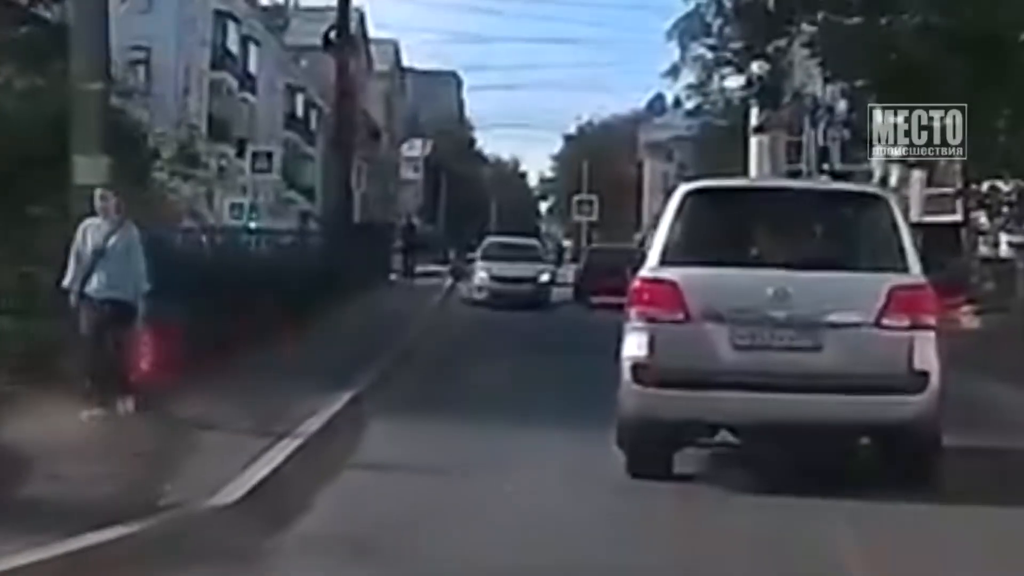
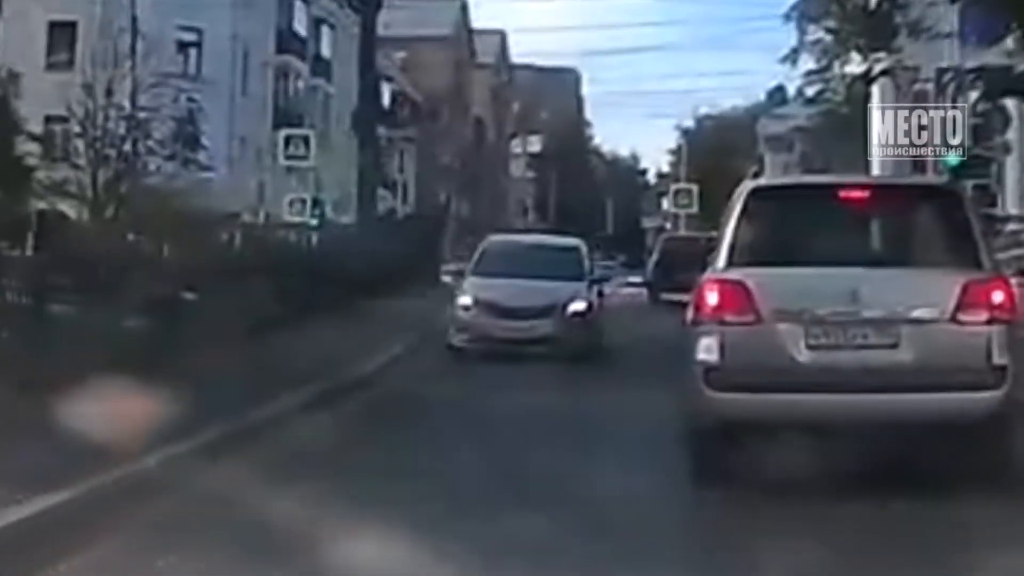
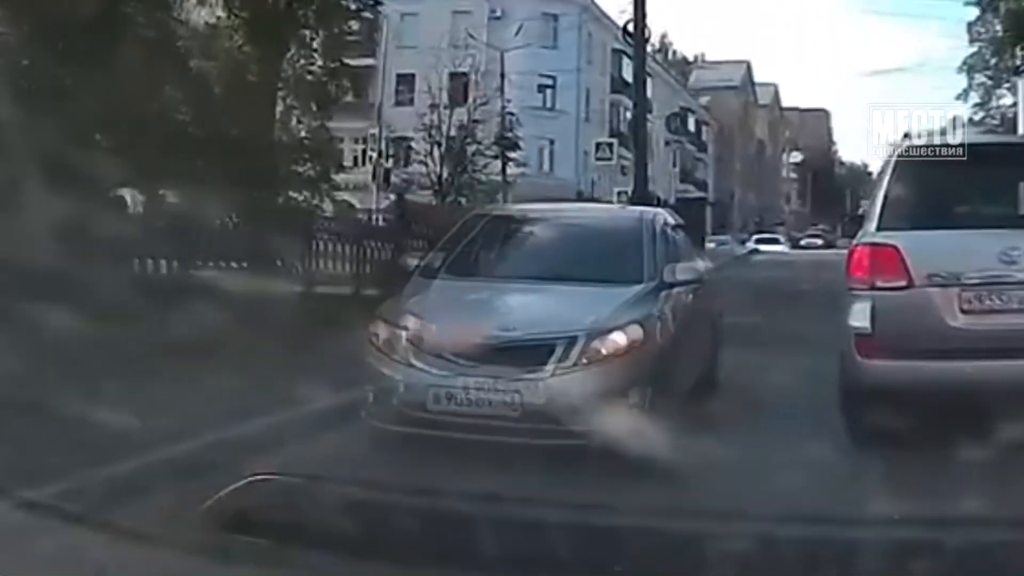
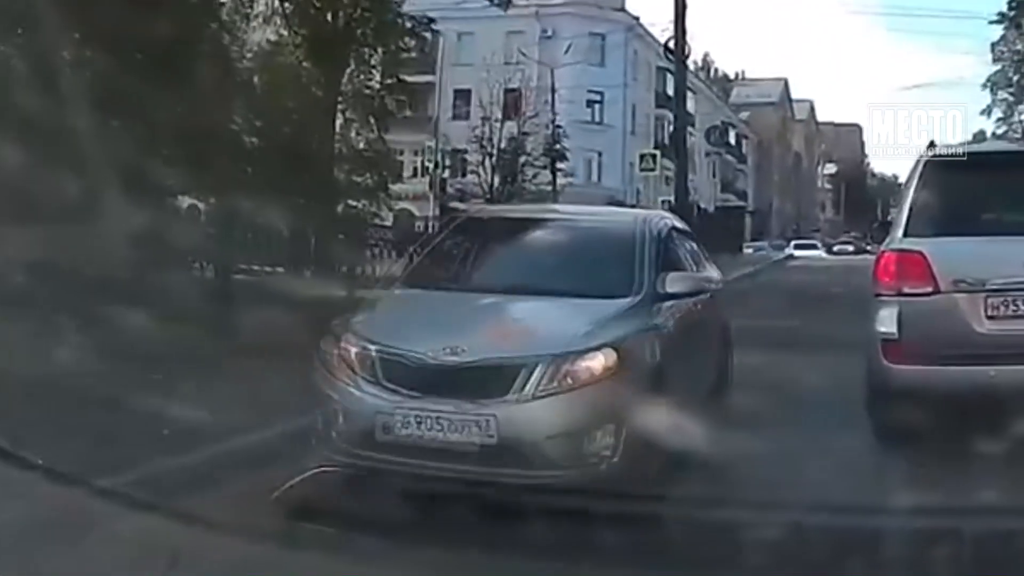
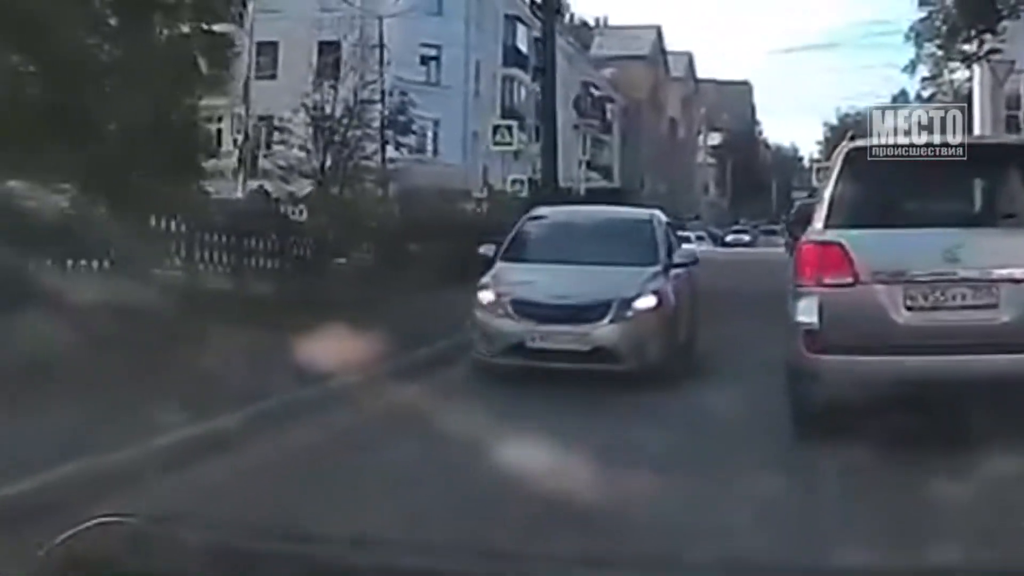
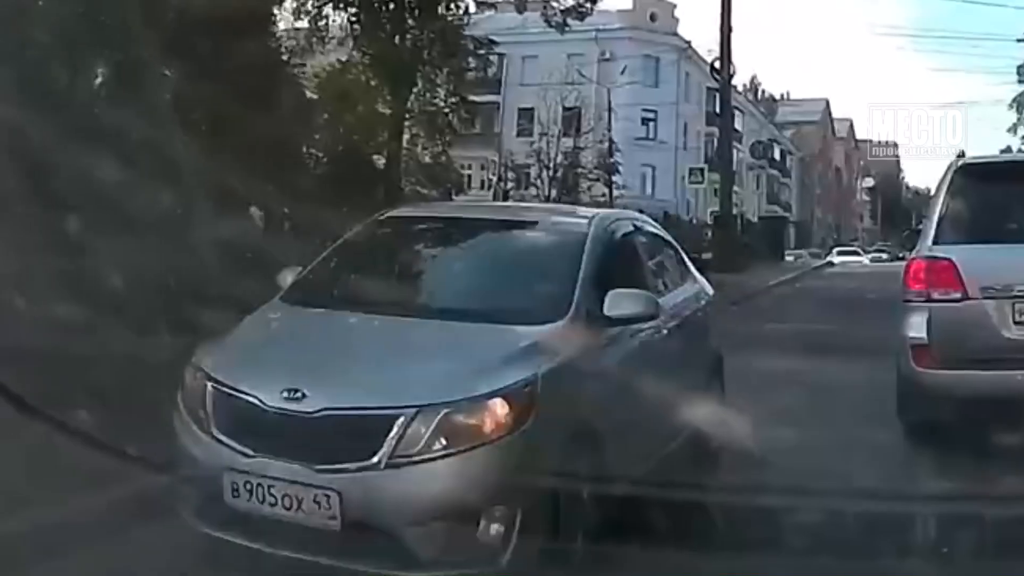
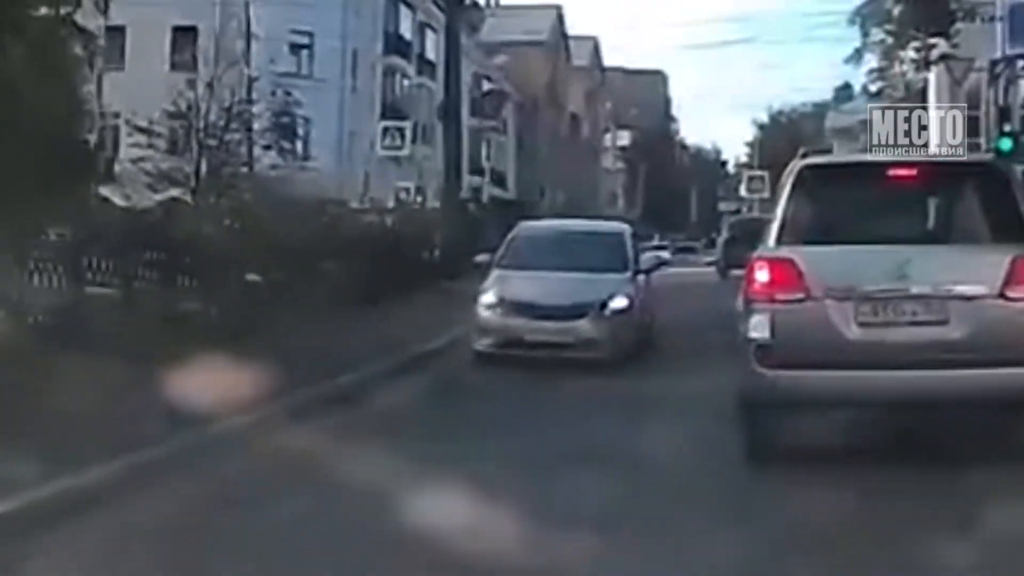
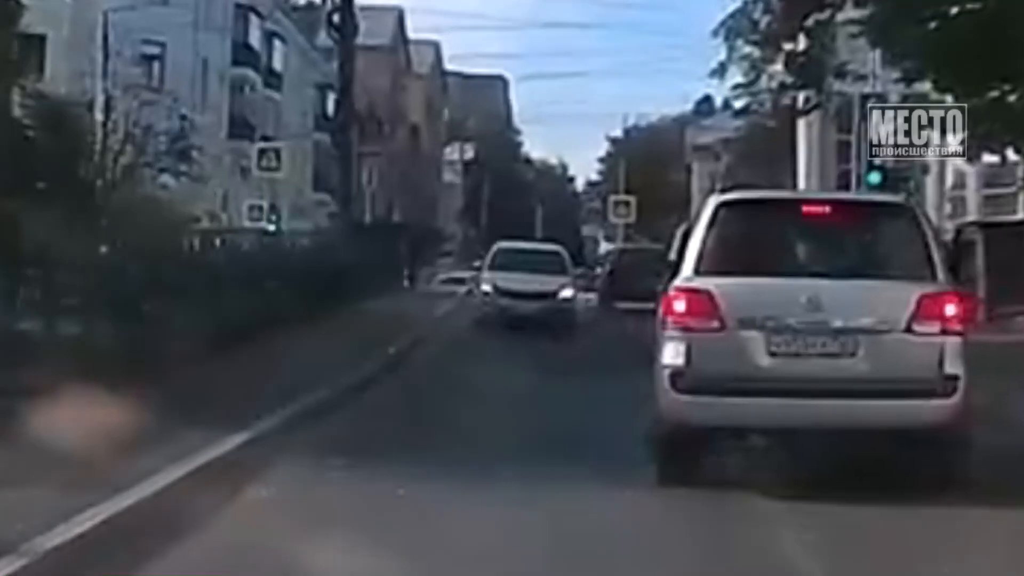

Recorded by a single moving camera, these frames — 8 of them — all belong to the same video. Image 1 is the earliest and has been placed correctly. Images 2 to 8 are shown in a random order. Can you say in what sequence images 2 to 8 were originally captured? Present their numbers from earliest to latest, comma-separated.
8, 2, 7, 5, 3, 4, 6
